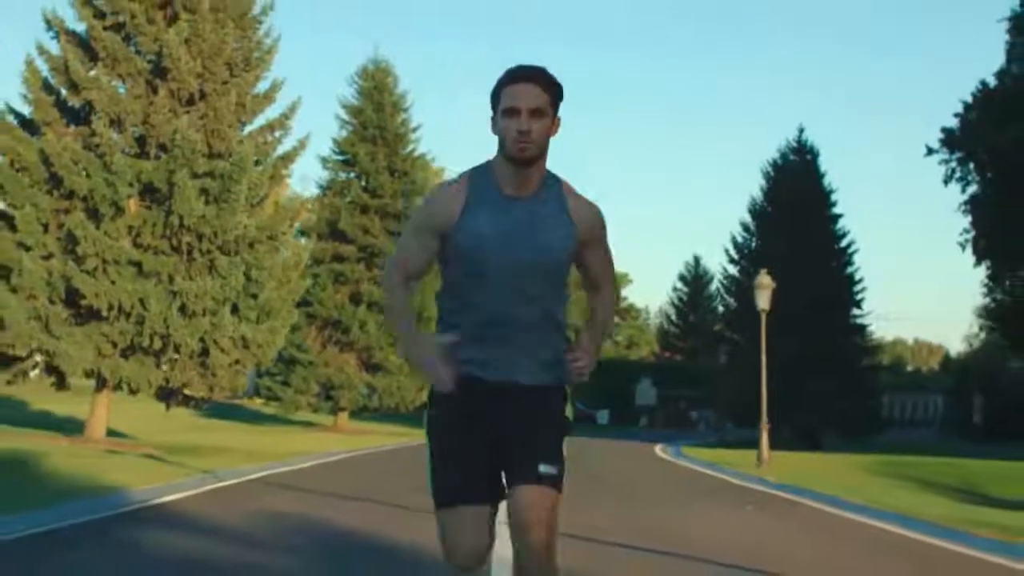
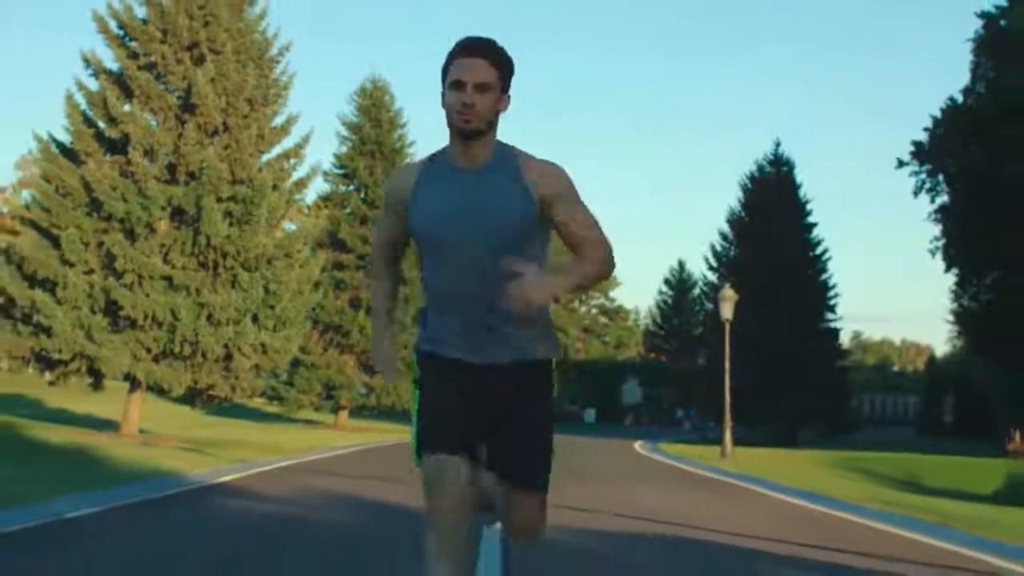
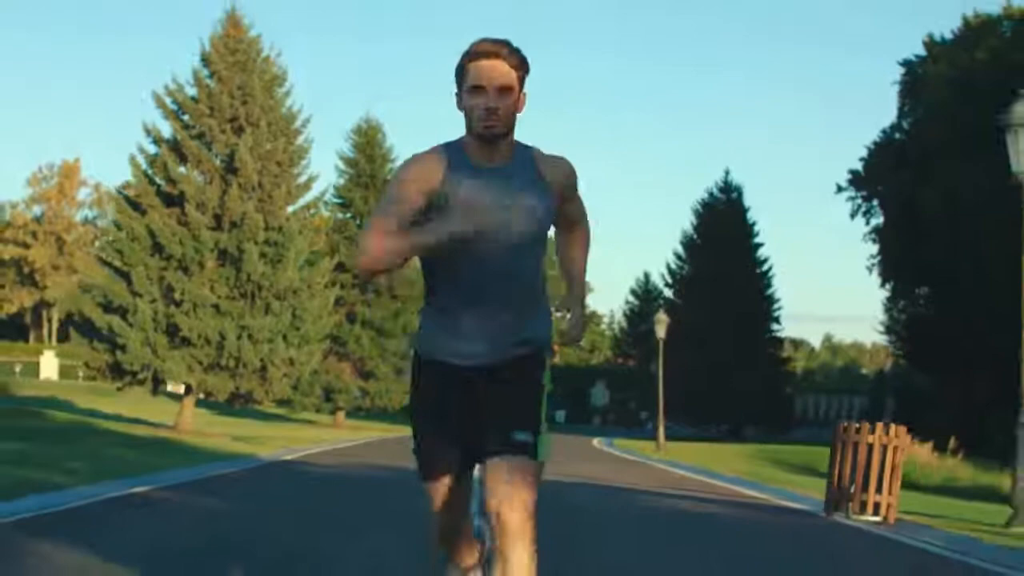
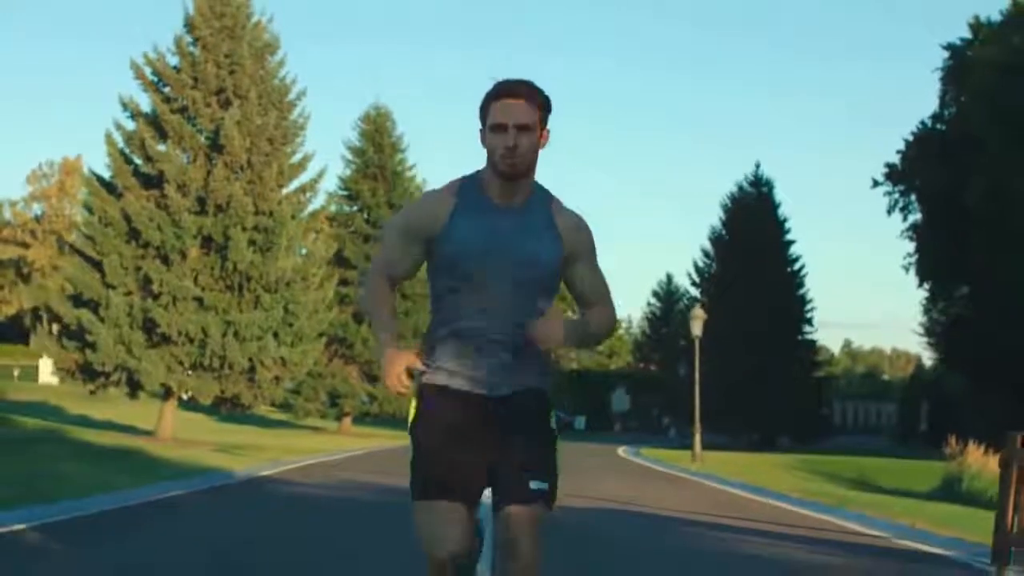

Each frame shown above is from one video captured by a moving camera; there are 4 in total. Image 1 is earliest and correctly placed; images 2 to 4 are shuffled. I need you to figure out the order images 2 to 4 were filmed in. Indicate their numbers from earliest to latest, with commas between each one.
2, 4, 3
